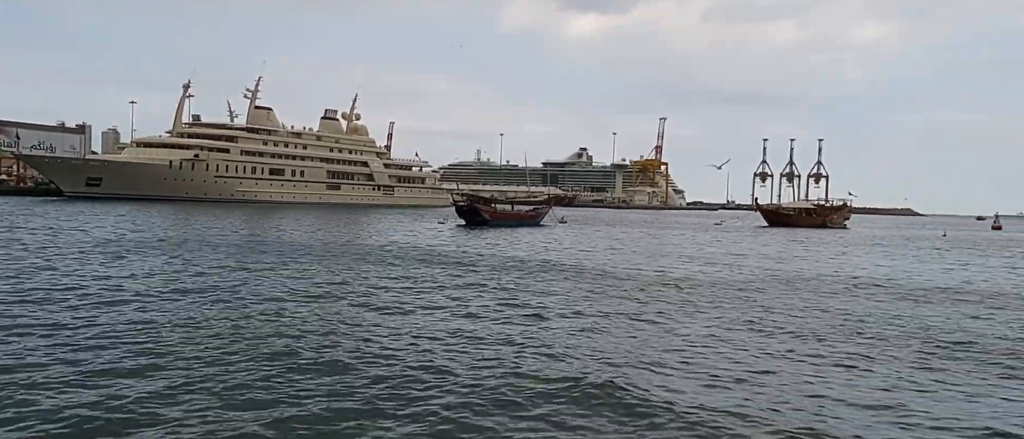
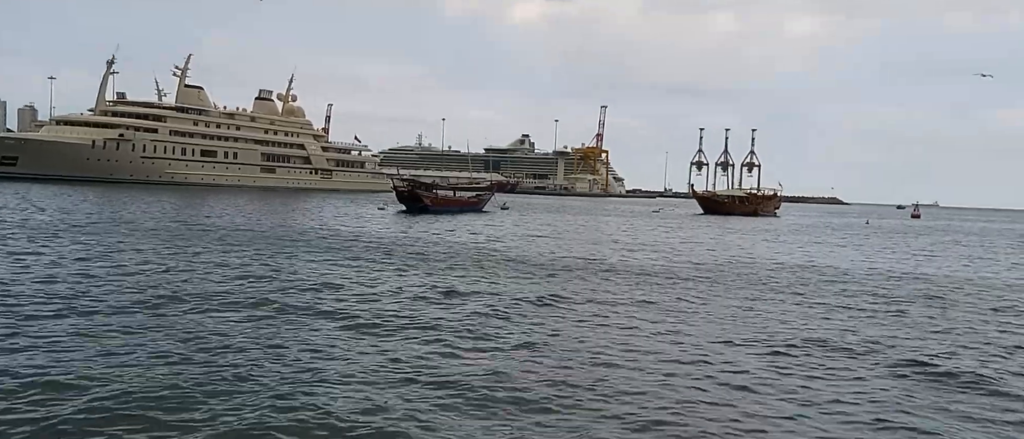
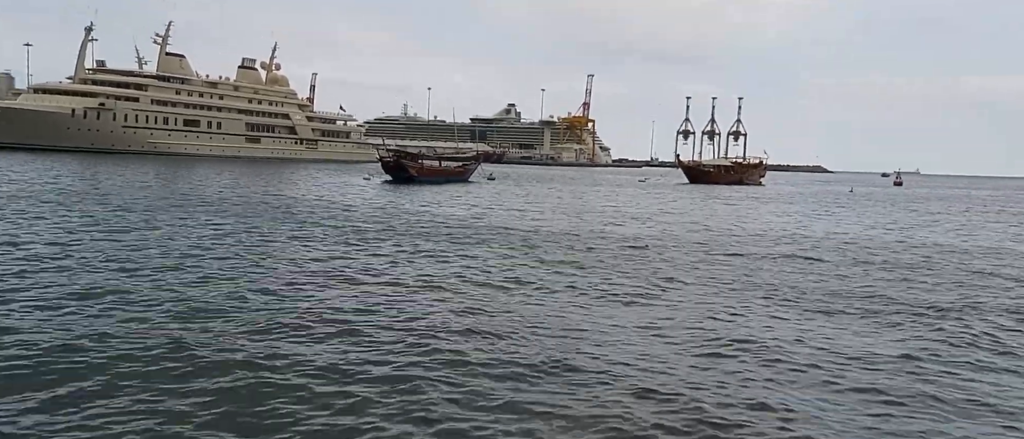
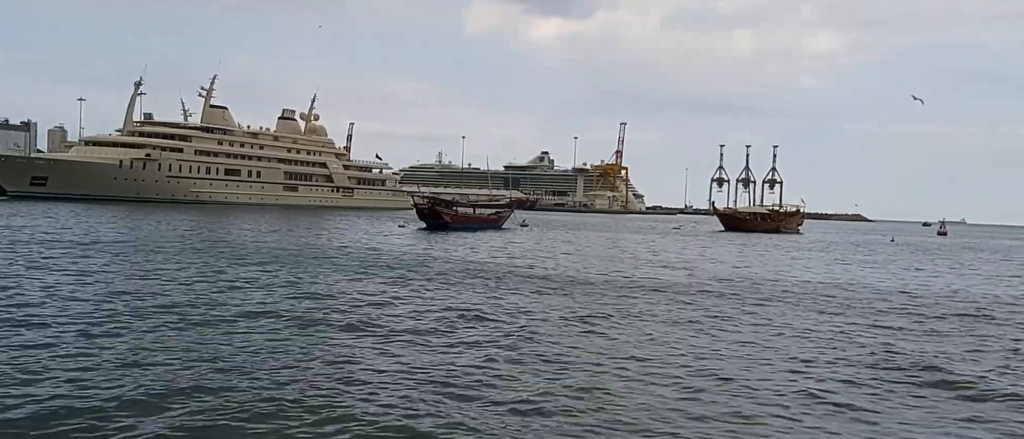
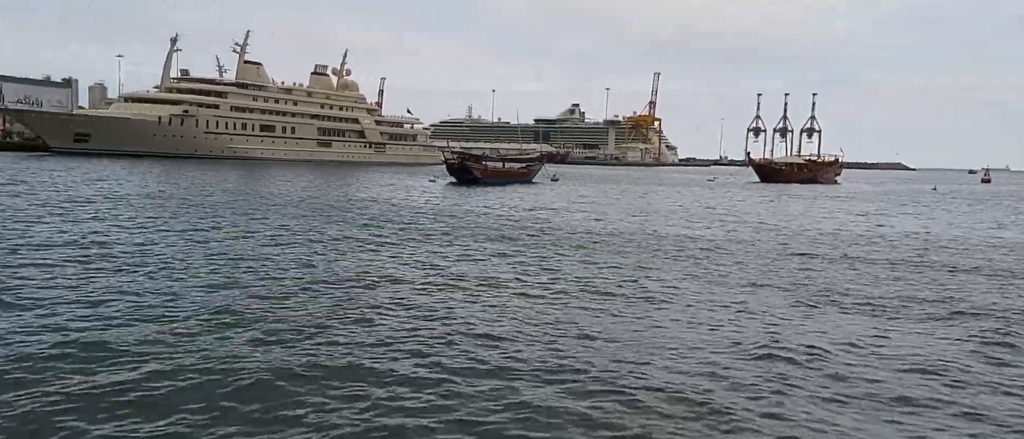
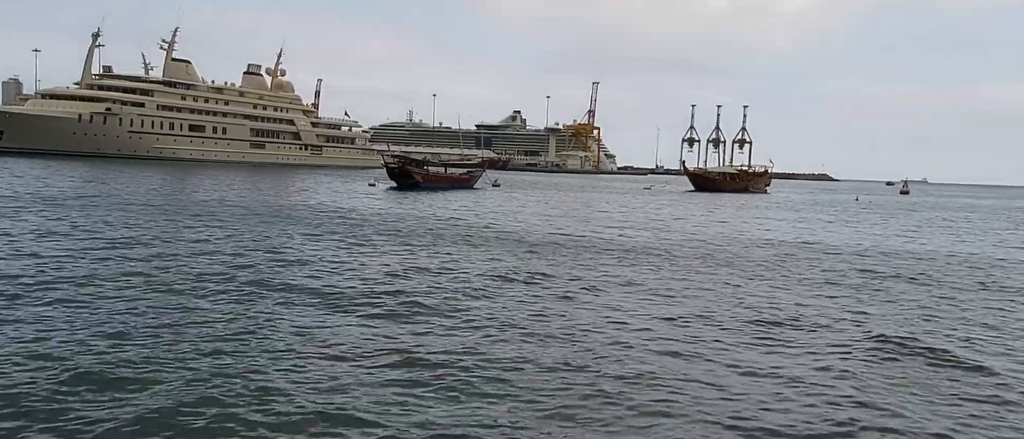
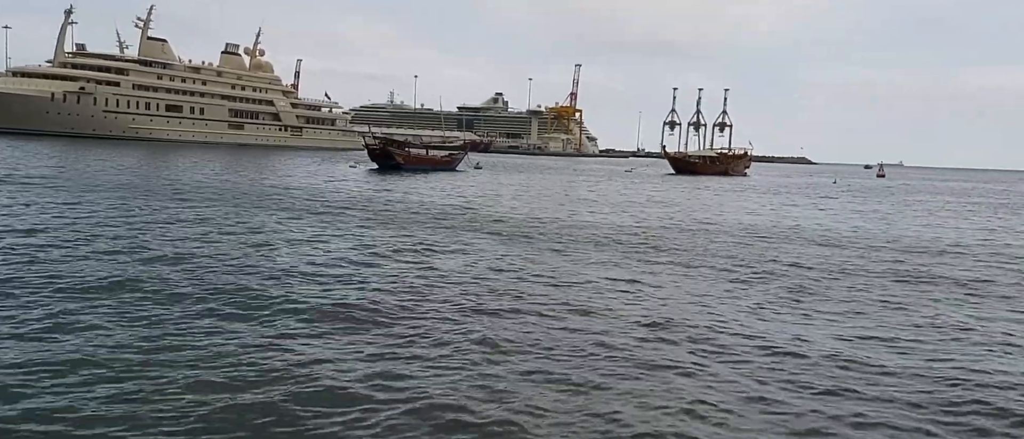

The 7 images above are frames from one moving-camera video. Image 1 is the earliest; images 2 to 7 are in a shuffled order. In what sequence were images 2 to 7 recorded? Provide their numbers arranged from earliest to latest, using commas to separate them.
4, 2, 6, 7, 3, 5
